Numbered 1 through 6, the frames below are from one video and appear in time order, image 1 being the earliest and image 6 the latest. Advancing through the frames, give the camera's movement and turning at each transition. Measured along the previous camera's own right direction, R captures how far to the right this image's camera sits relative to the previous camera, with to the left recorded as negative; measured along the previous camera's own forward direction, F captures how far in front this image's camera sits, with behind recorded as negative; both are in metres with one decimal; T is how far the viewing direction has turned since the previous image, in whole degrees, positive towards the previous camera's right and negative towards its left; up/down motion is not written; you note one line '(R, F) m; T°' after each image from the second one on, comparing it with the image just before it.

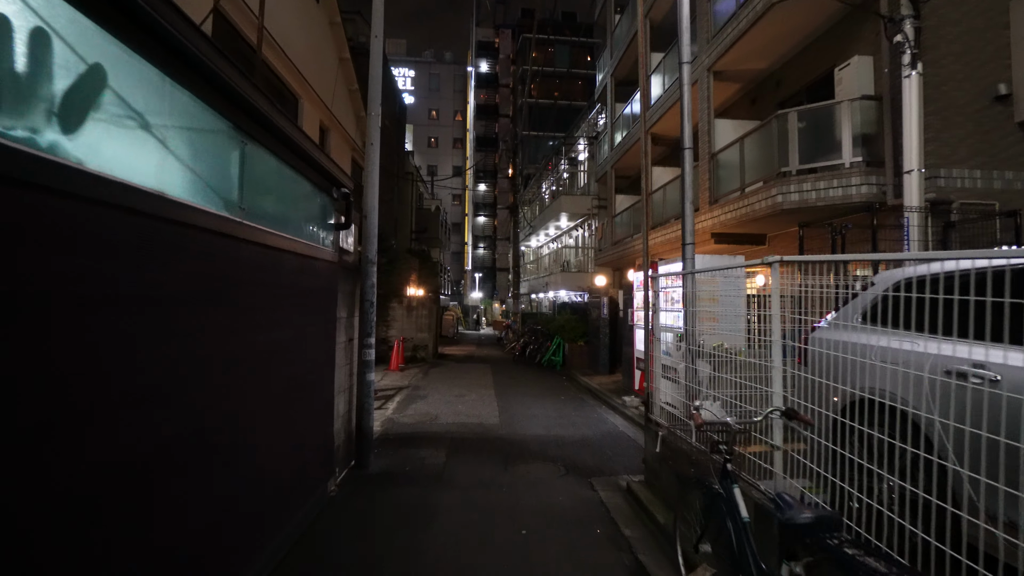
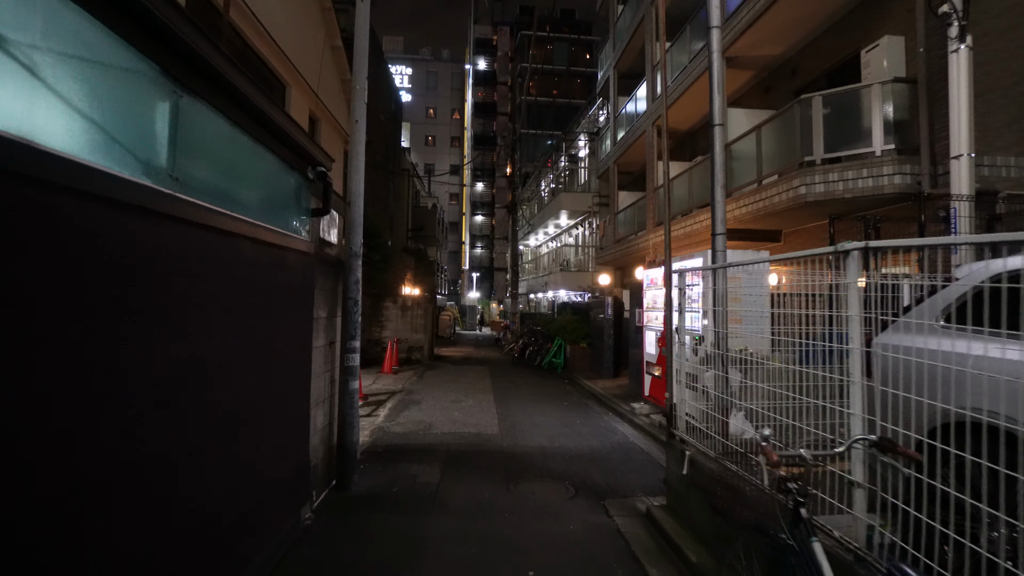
(0.0, +0.6) m; 0°
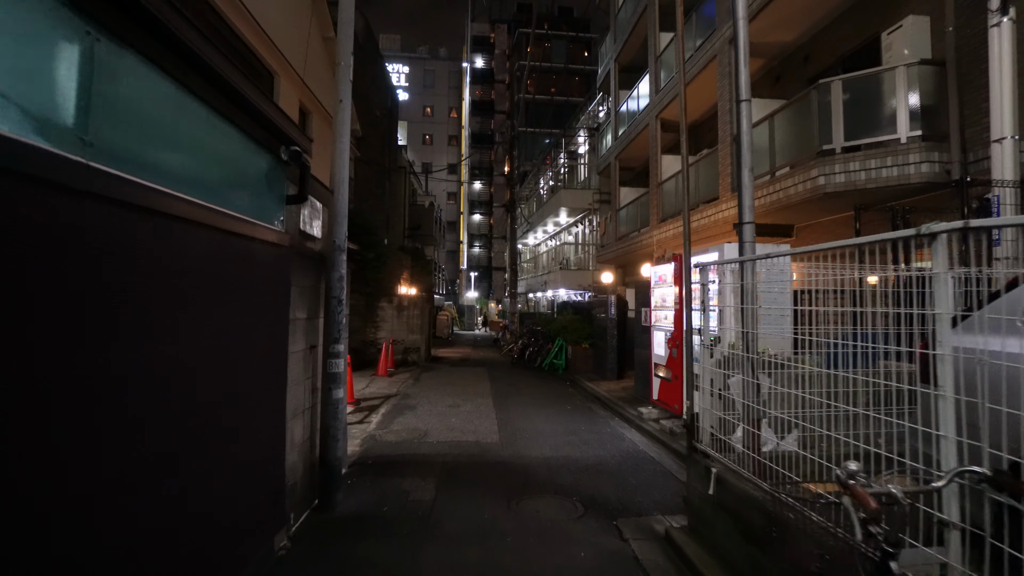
(0.0, +0.5) m; 0°
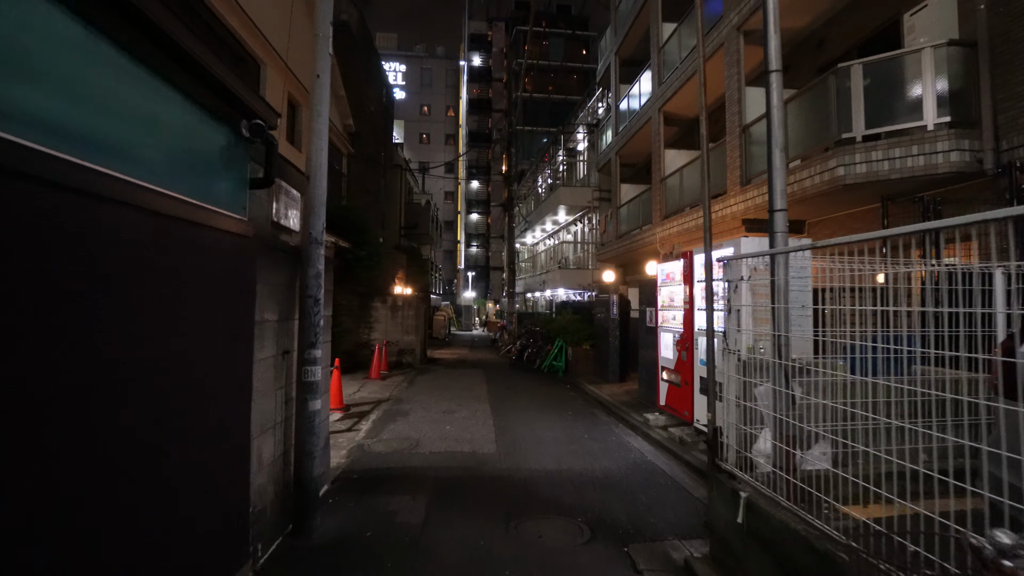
(0.0, +0.5) m; 0°
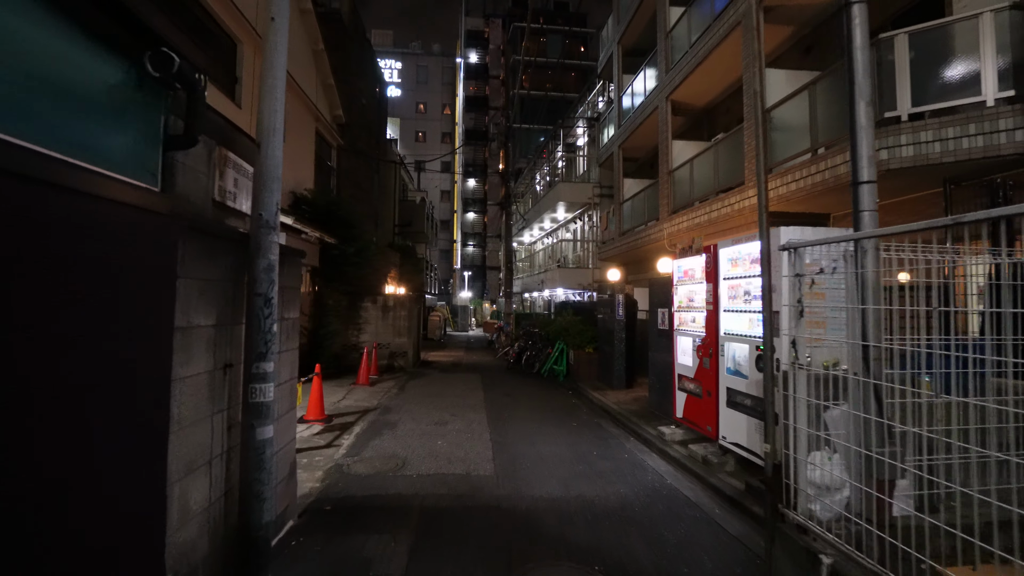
(0.0, +0.8) m; 0°
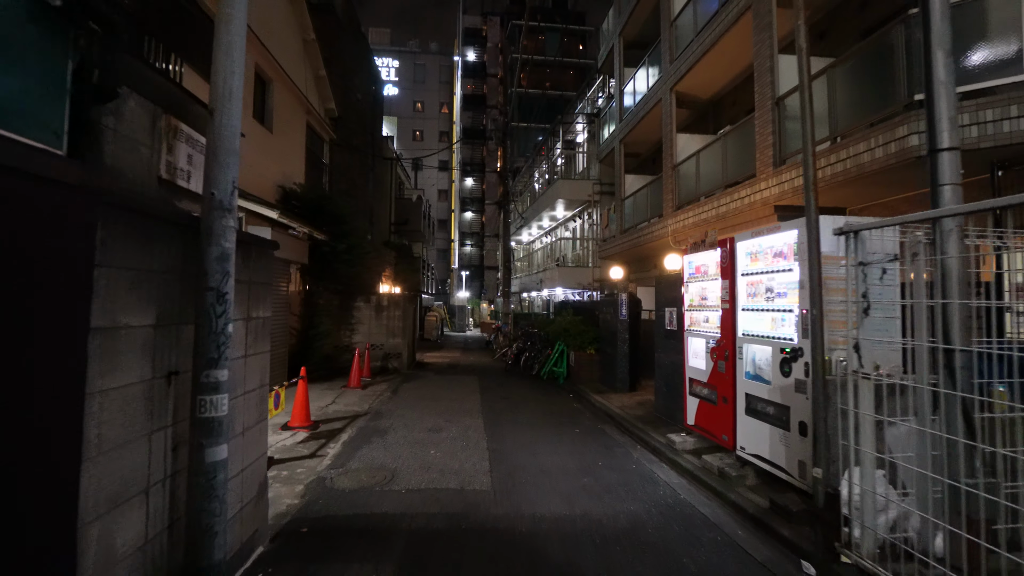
(0.0, +0.5) m; 0°
